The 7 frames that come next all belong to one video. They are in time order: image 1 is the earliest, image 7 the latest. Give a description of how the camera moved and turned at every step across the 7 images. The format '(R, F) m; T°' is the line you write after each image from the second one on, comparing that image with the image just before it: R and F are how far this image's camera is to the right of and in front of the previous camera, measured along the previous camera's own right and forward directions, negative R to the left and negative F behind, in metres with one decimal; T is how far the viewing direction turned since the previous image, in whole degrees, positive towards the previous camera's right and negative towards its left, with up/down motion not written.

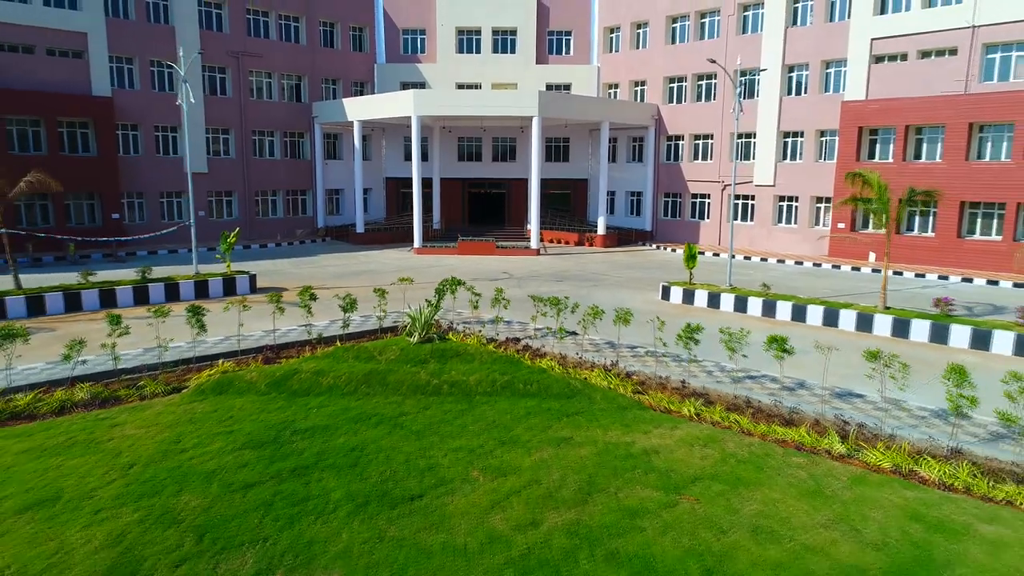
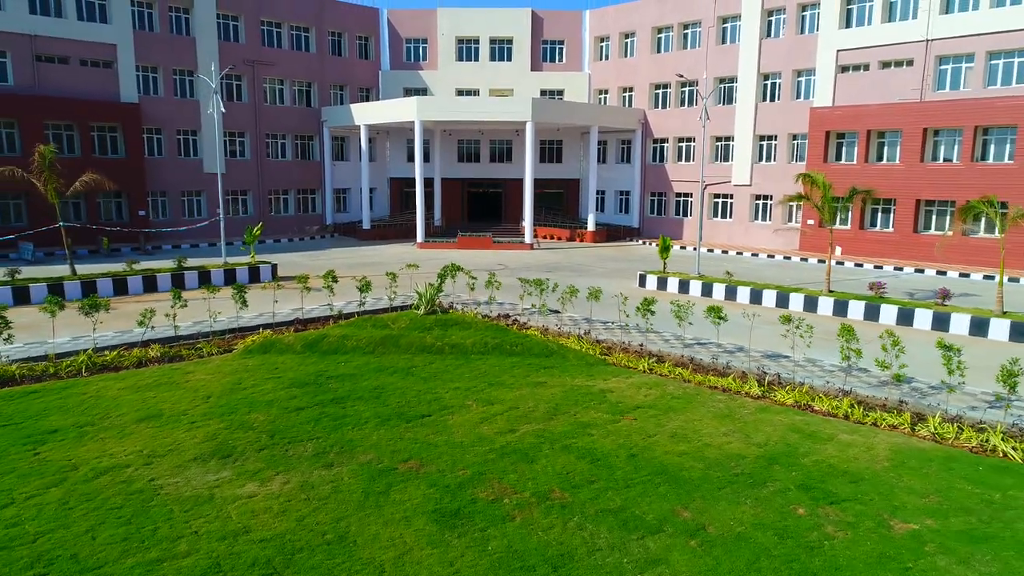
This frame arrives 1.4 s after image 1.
(+0.1, -1.8) m; 0°
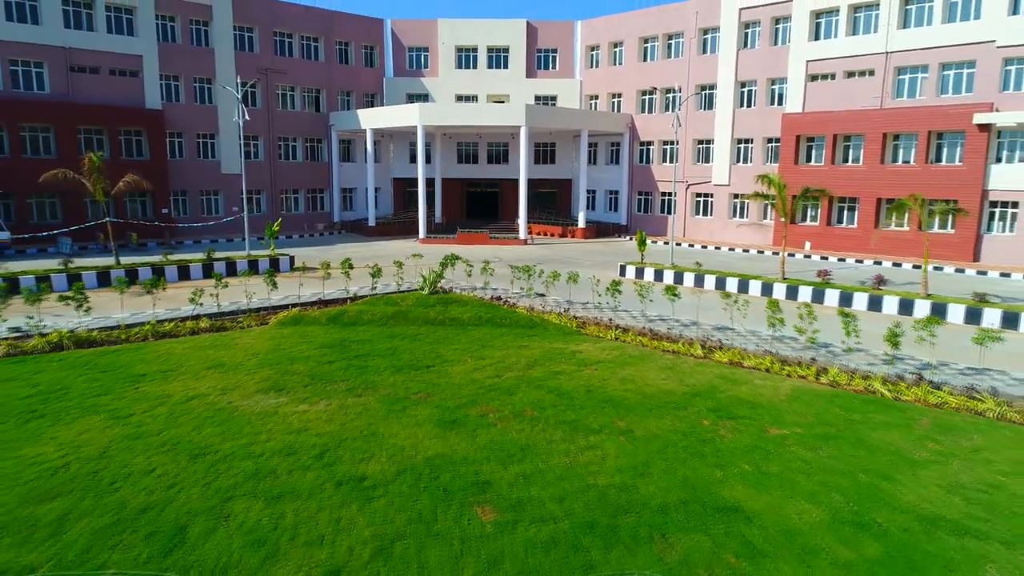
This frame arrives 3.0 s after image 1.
(+0.1, -1.8) m; 0°
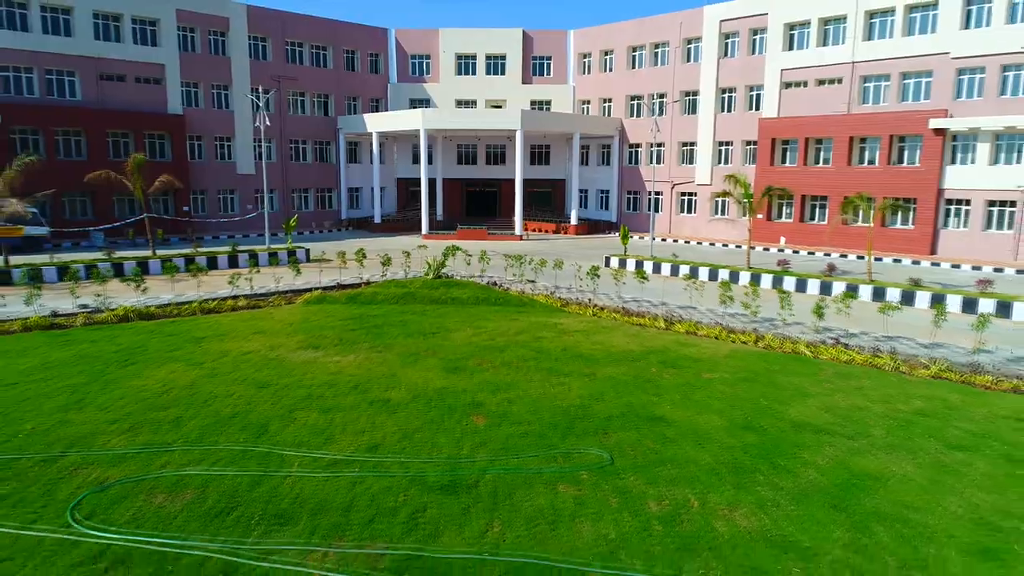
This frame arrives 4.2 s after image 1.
(+0.1, -1.9) m; 0°
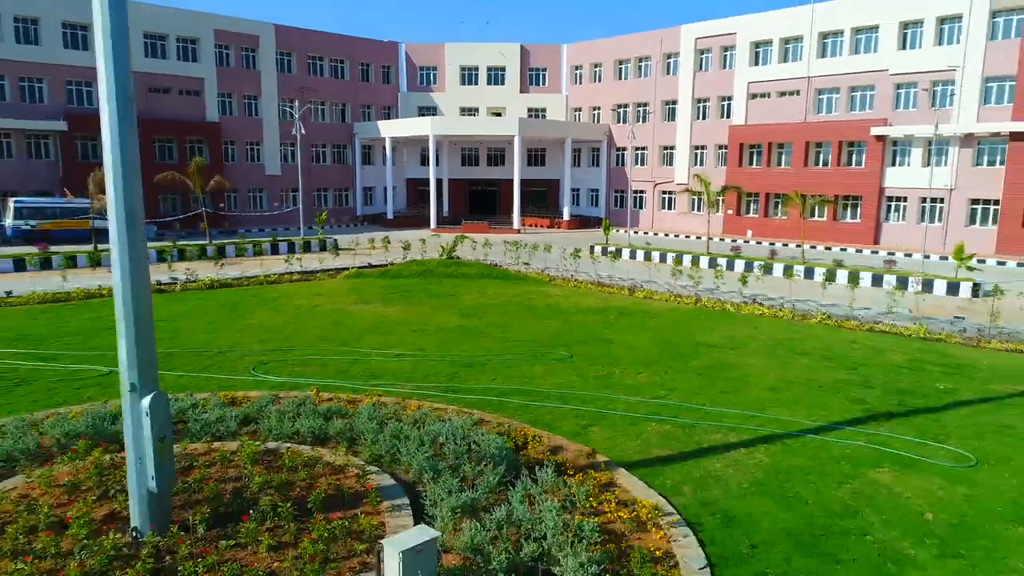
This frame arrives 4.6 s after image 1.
(0.0, -3.3) m; 0°
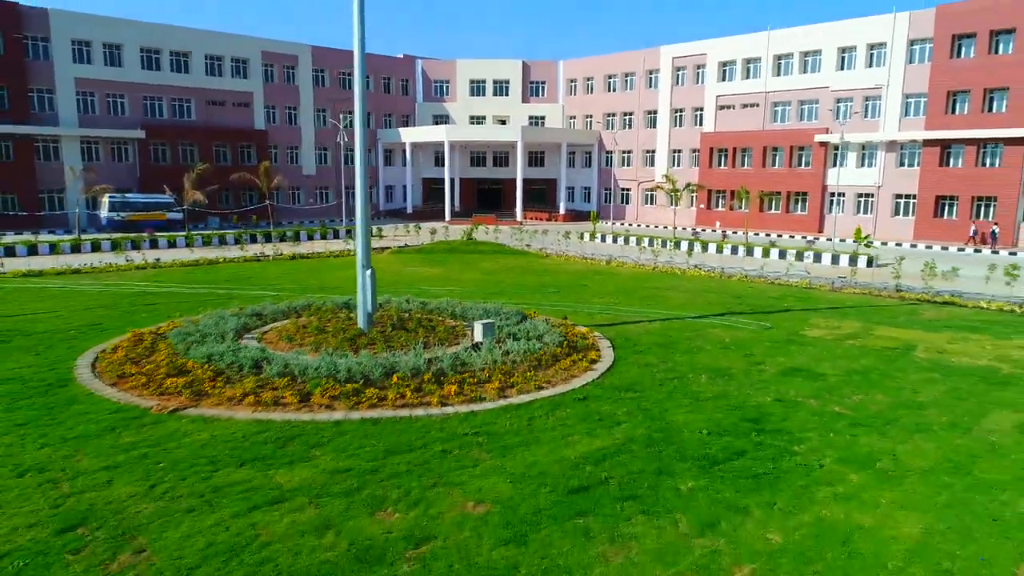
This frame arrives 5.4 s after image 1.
(-0.2, -5.0) m; 0°
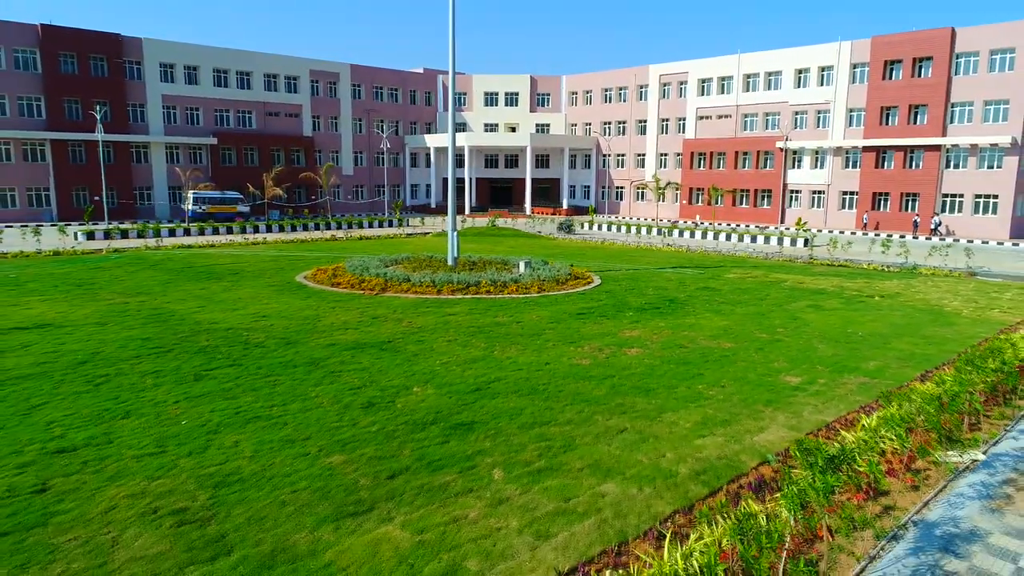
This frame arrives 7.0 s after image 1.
(-0.5, -5.9) m; 0°
